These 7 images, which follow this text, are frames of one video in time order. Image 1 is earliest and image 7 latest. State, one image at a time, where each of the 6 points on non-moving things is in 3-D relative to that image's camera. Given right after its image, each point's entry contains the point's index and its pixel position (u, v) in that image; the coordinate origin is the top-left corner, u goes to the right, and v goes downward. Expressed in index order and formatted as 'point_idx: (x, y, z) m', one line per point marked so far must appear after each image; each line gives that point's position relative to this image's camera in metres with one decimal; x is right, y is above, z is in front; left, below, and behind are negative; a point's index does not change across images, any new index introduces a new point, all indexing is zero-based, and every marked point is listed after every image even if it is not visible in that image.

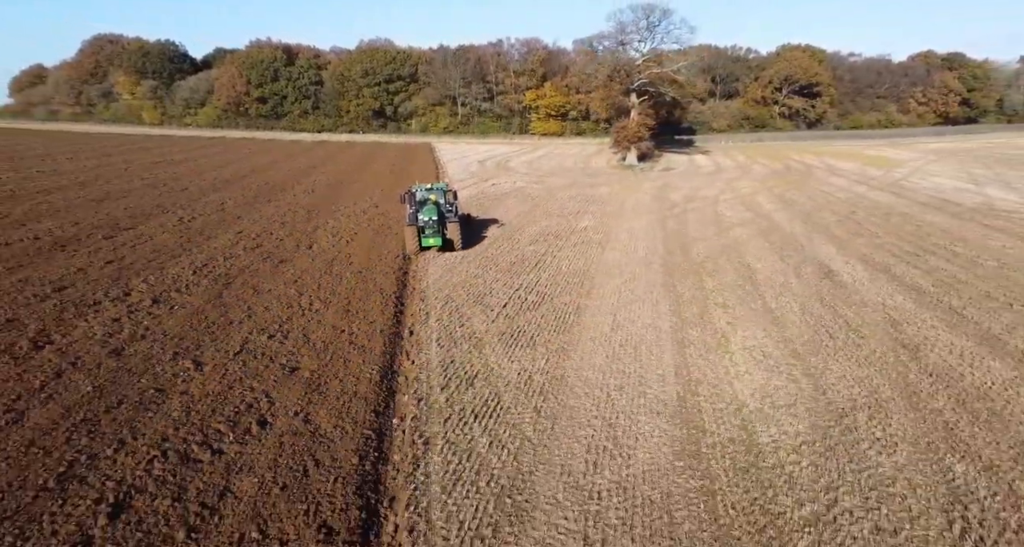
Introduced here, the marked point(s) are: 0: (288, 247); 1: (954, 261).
0: (-5.6, +0.7, +12.7) m
1: (+10.0, +0.3, +11.4) m
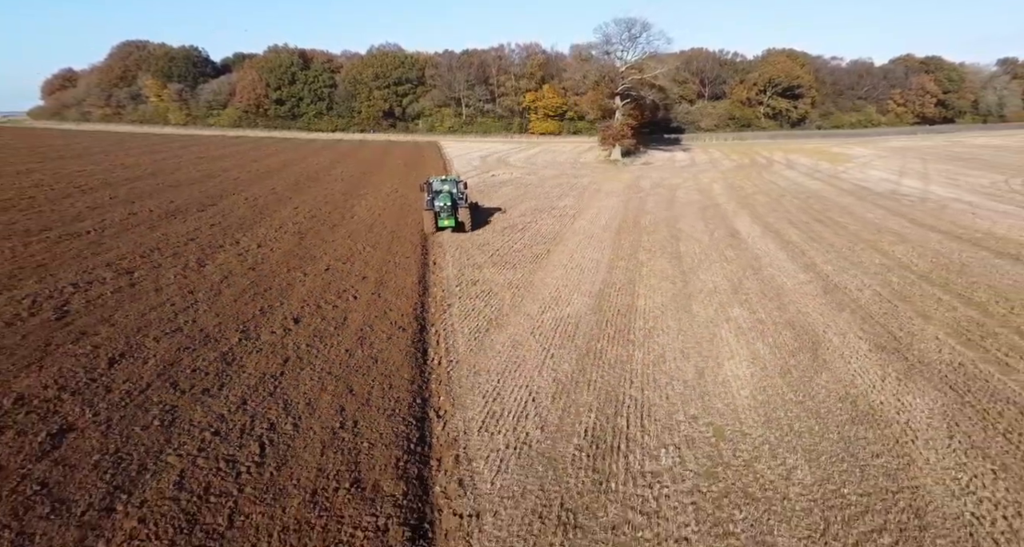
0: (-5.8, +1.9, +17.0) m
1: (+9.7, +1.5, +15.6) m
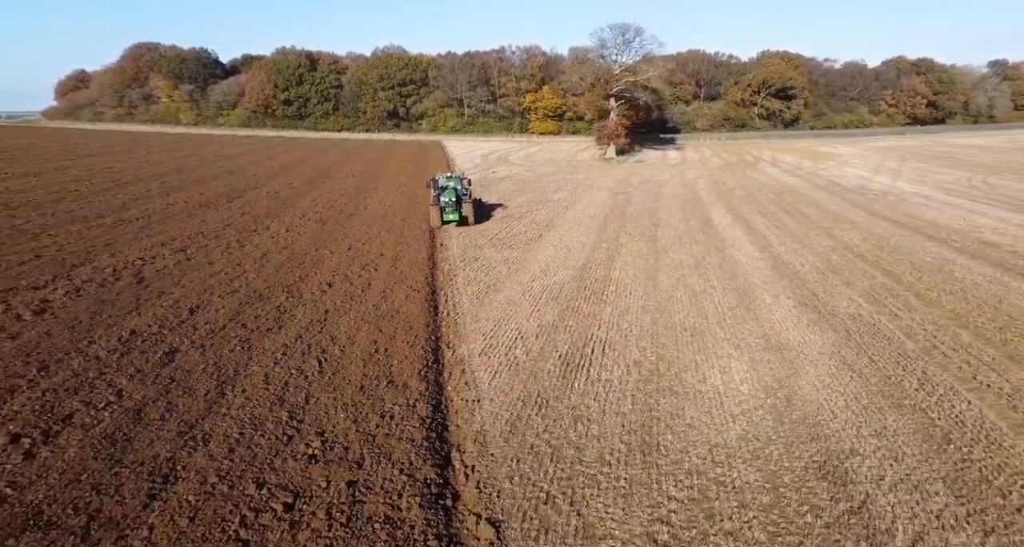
0: (-5.9, +2.4, +18.9) m
1: (+9.7, +2.0, +17.4) m
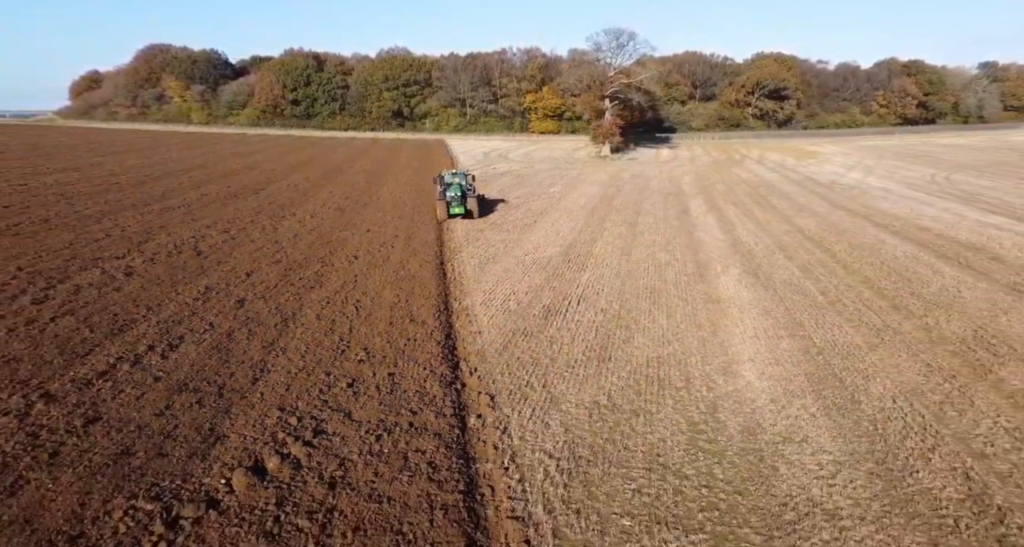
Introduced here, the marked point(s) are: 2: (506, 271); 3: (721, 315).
0: (-5.9, +3.0, +20.9) m
1: (+9.6, +2.6, +19.4) m
2: (-0.1, 0.0, +11.3) m
3: (+3.6, -0.7, +8.8) m
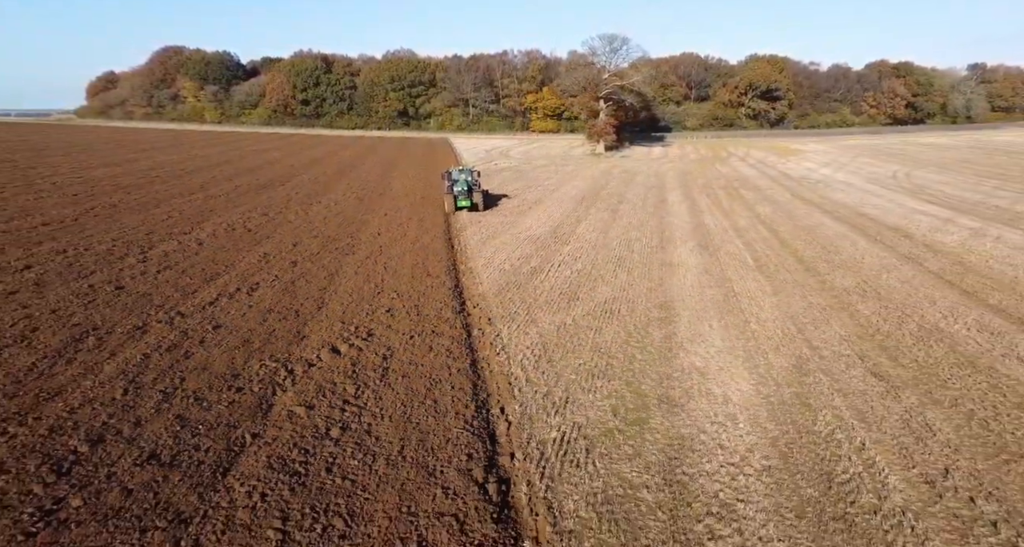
0: (-6.0, +3.8, +23.4) m
1: (+9.5, +3.3, +21.9) m
2: (-0.3, +0.8, +13.8) m
3: (+3.4, 0.0, +11.2) m
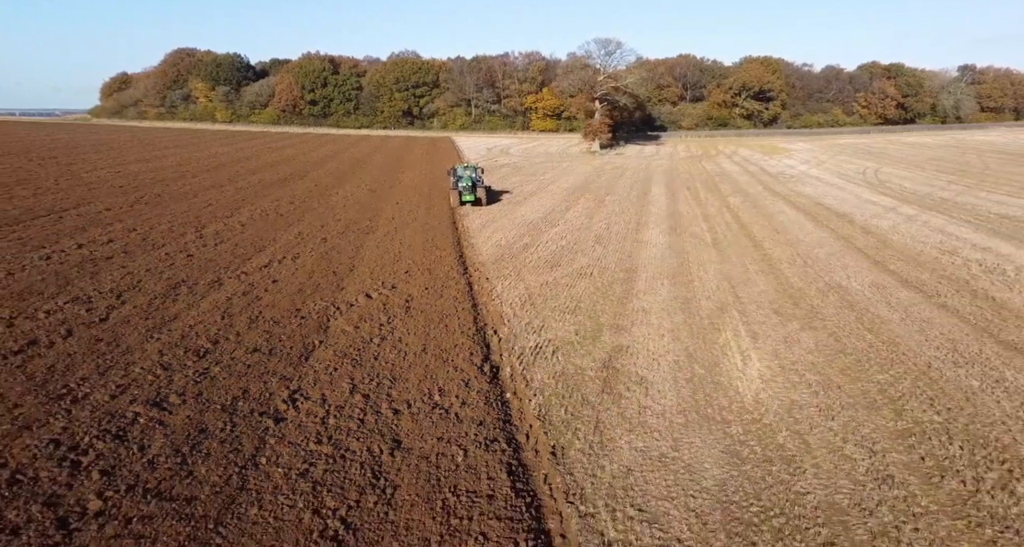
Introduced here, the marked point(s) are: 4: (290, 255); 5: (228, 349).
0: (-6.1, +4.5, +25.6) m
1: (+9.4, +3.9, +24.1) m
2: (-0.4, +1.4, +16.0) m
3: (+3.3, +0.6, +13.4) m
4: (-5.2, +0.4, +11.9) m
5: (-3.8, -1.0, +6.9) m
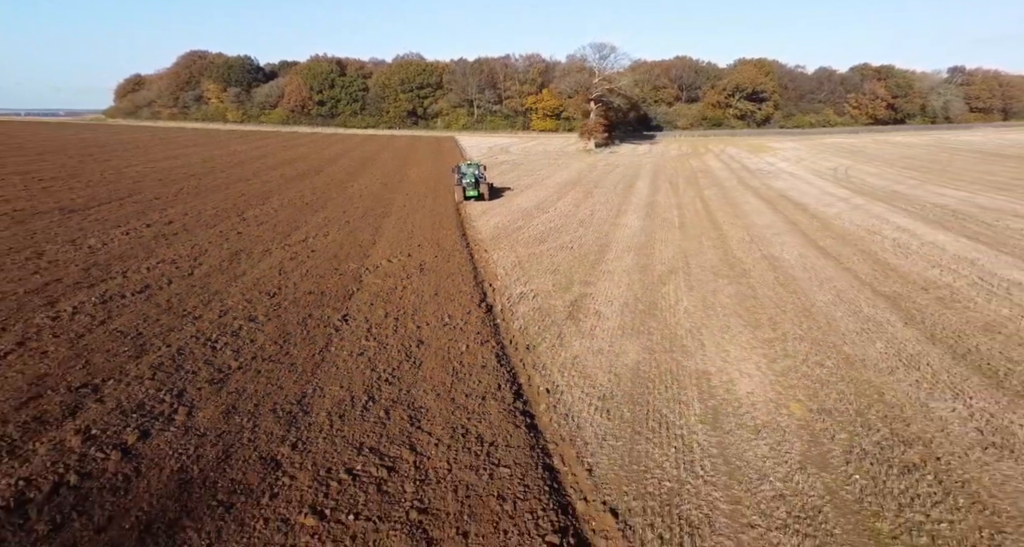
0: (-6.2, +5.1, +28.0) m
1: (+9.3, +4.6, +26.4) m
2: (-0.5, +2.1, +18.4) m
3: (+3.2, +1.3, +15.8) m
4: (-5.3, +1.1, +14.3) m
5: (-4.0, -0.3, +9.2) m
